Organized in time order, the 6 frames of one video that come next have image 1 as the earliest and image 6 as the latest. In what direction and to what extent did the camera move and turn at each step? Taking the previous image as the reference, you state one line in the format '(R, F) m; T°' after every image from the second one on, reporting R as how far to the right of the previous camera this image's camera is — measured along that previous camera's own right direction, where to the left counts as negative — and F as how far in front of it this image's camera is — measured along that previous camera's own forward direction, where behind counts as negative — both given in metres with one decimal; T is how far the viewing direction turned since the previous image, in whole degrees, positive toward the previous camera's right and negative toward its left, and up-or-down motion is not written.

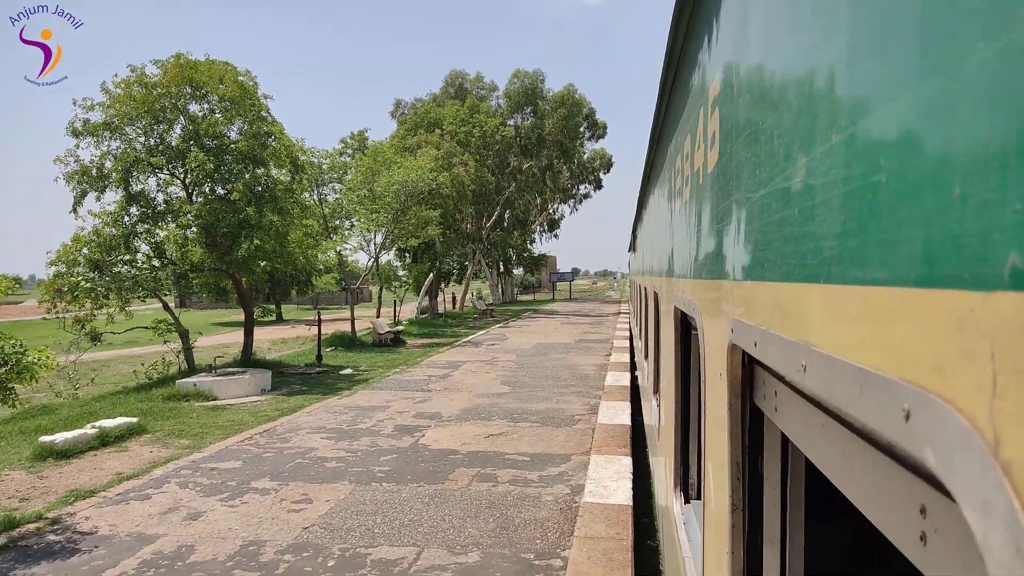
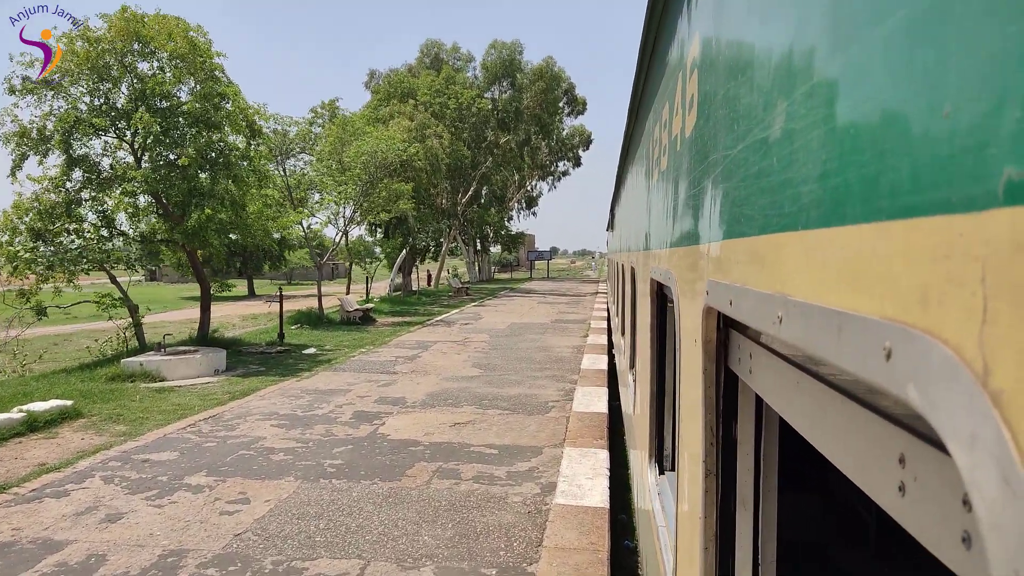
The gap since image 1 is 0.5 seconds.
(+0.1, +0.6) m; +2°
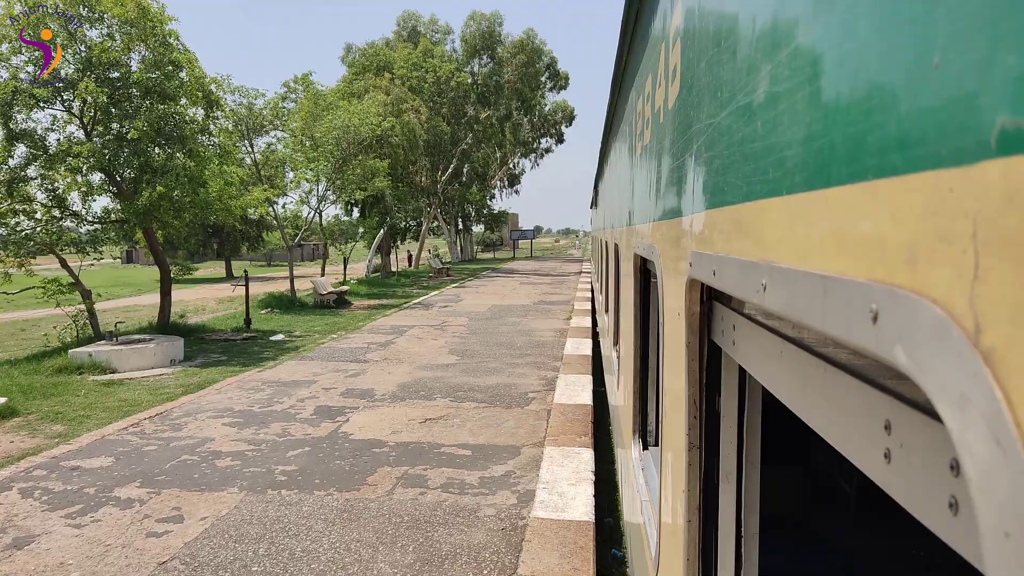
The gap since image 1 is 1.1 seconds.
(+0.1, +0.6) m; +1°
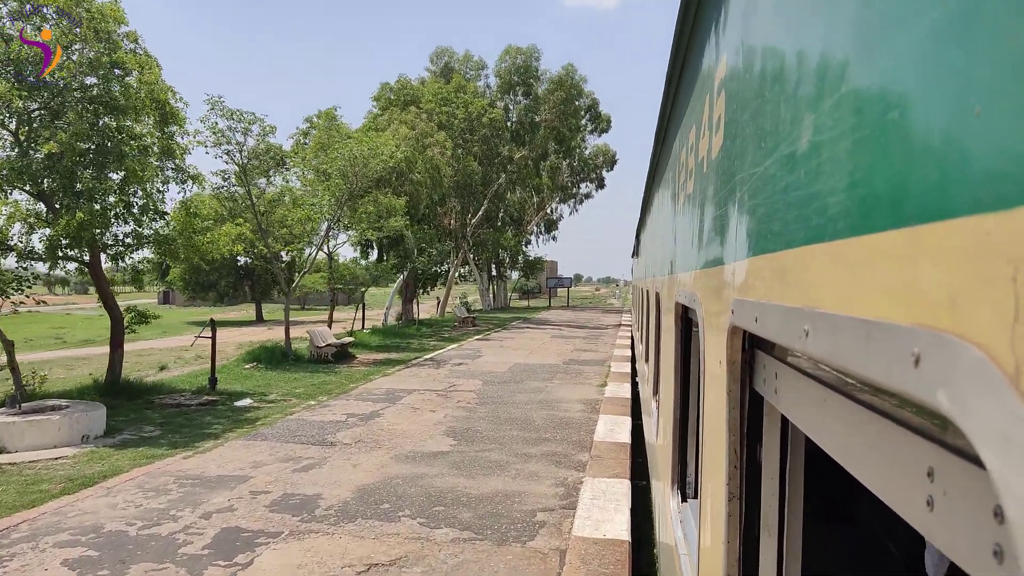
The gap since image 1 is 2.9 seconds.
(+0.2, +2.1) m; -3°
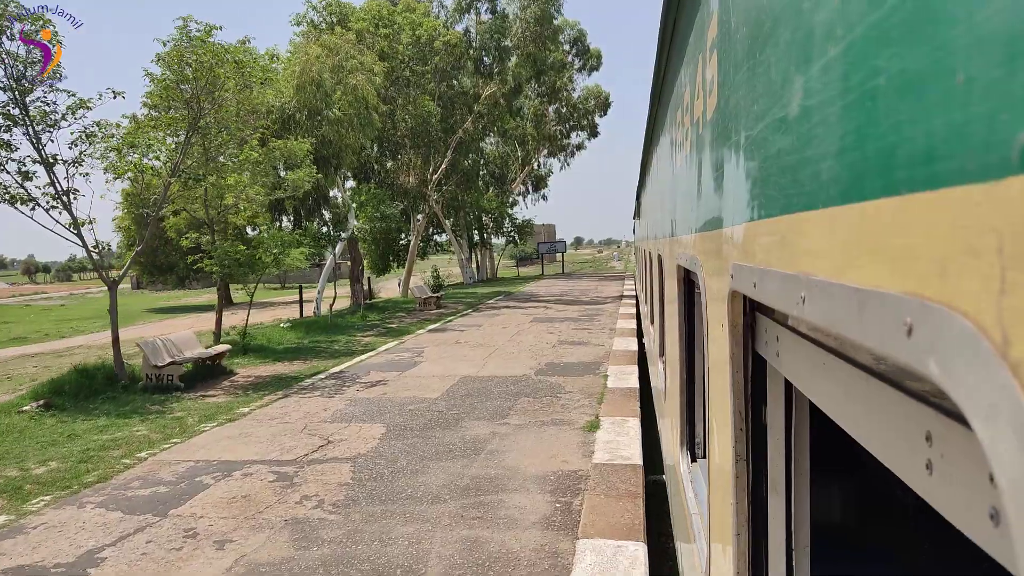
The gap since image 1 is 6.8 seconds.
(+0.7, +4.6) m; 0°
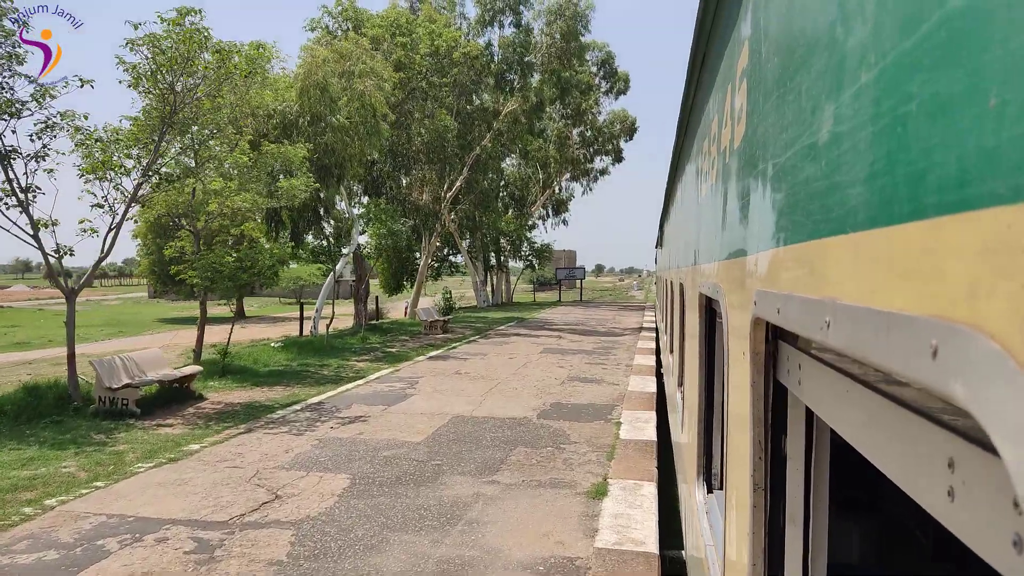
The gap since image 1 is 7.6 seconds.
(+0.2, +1.0) m; -2°
